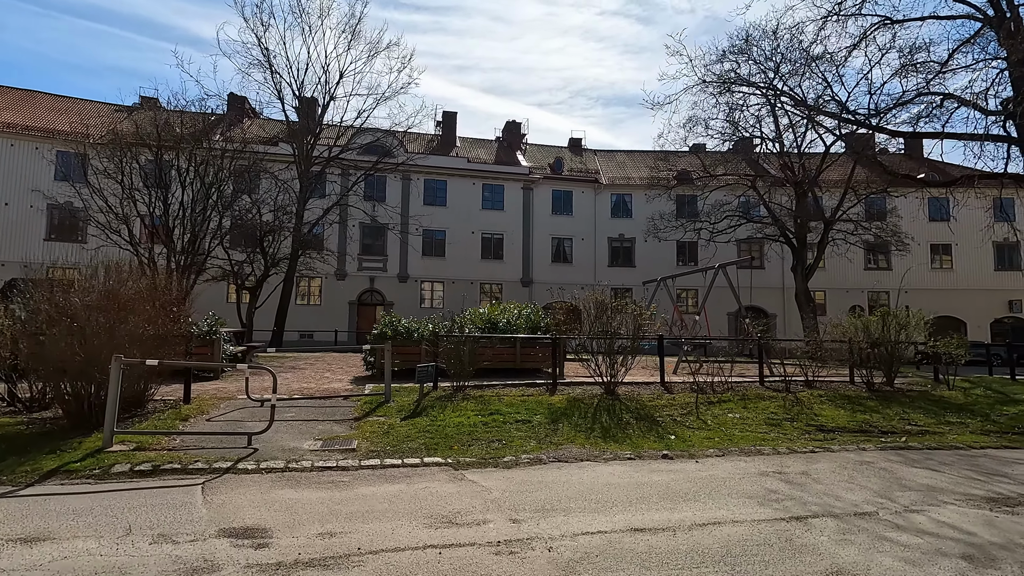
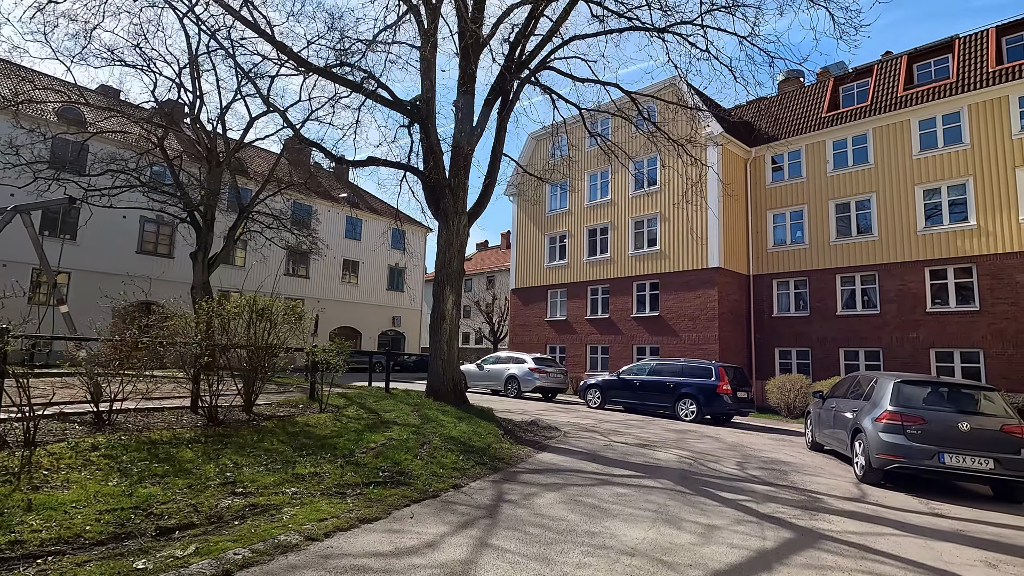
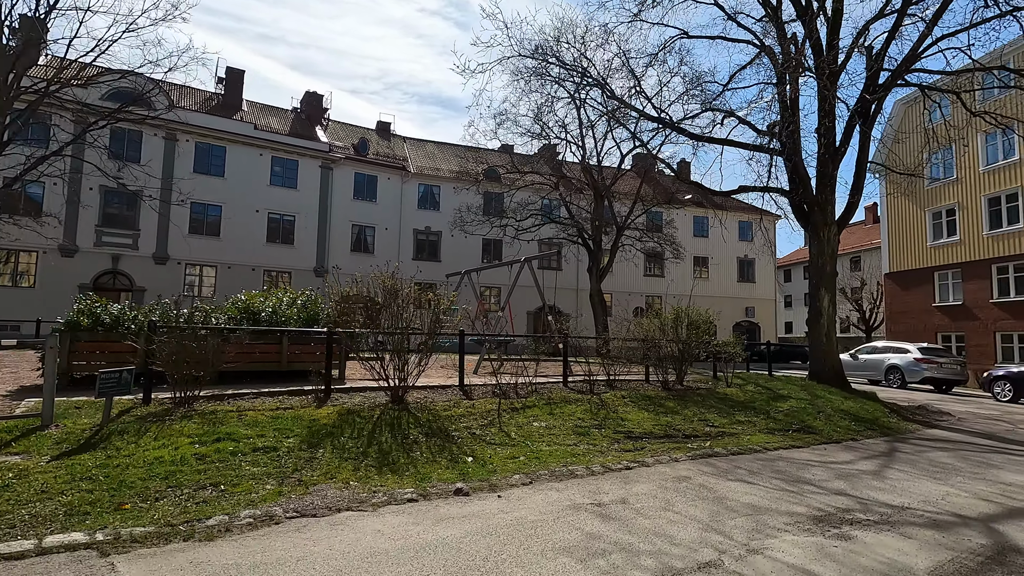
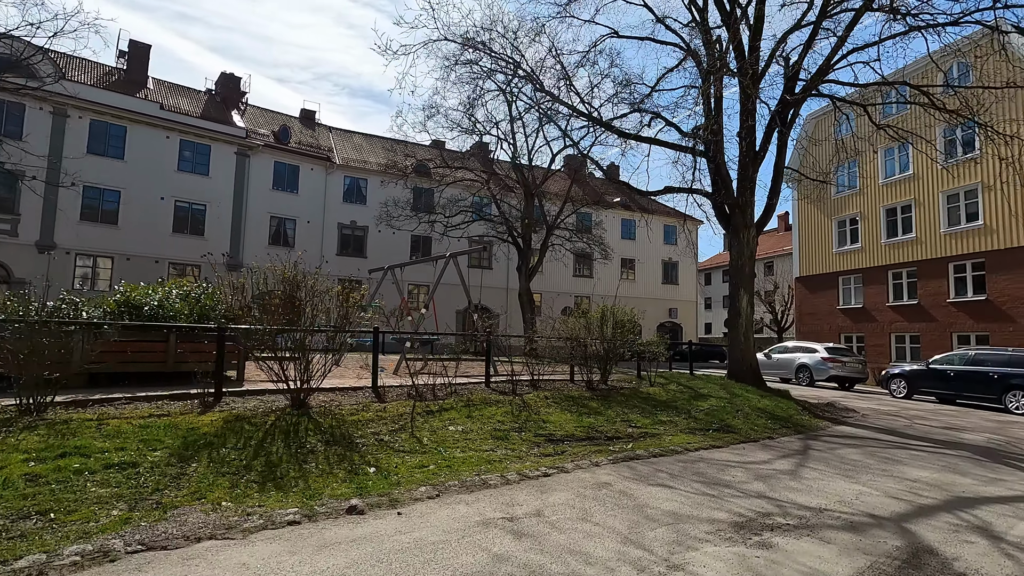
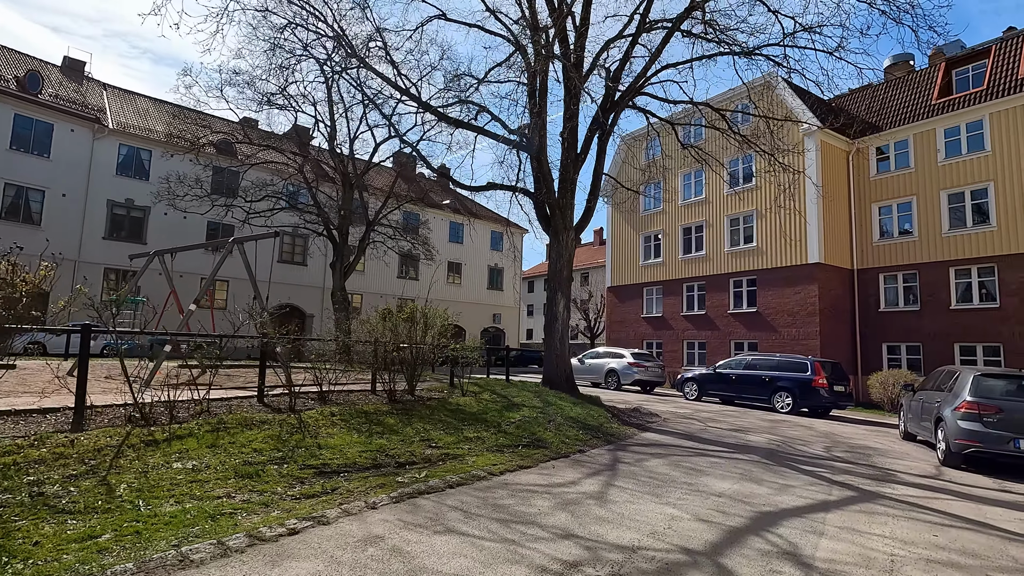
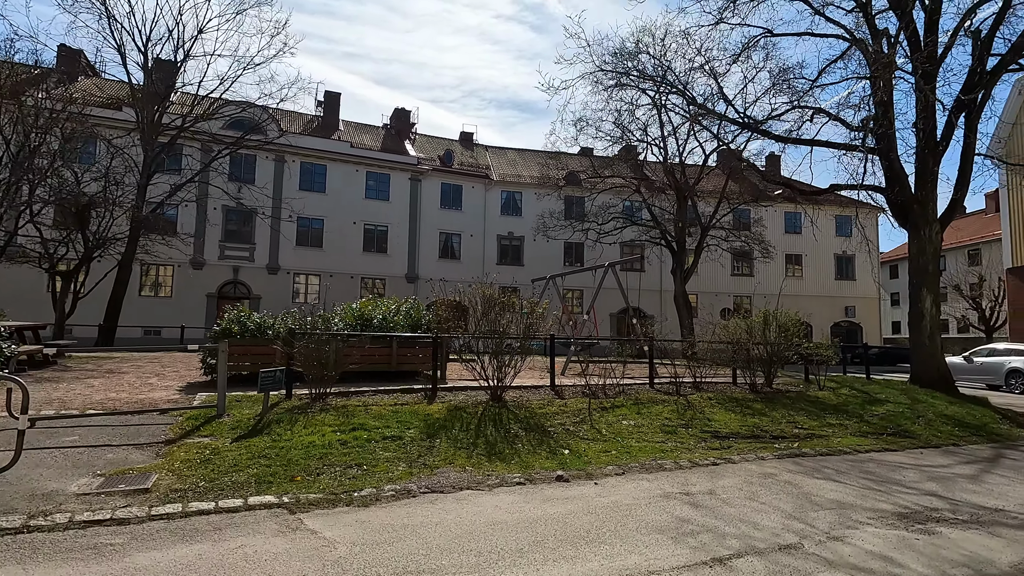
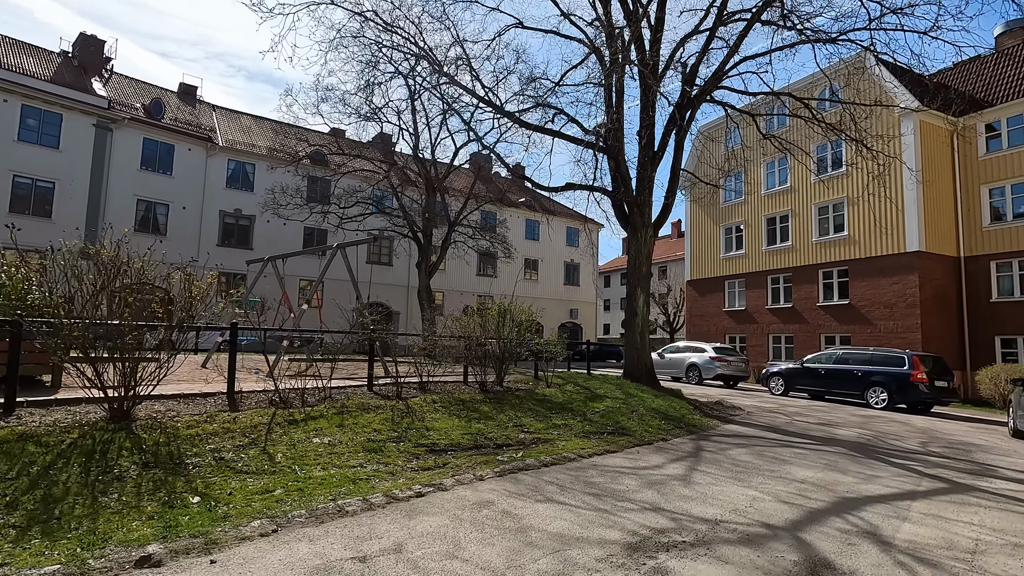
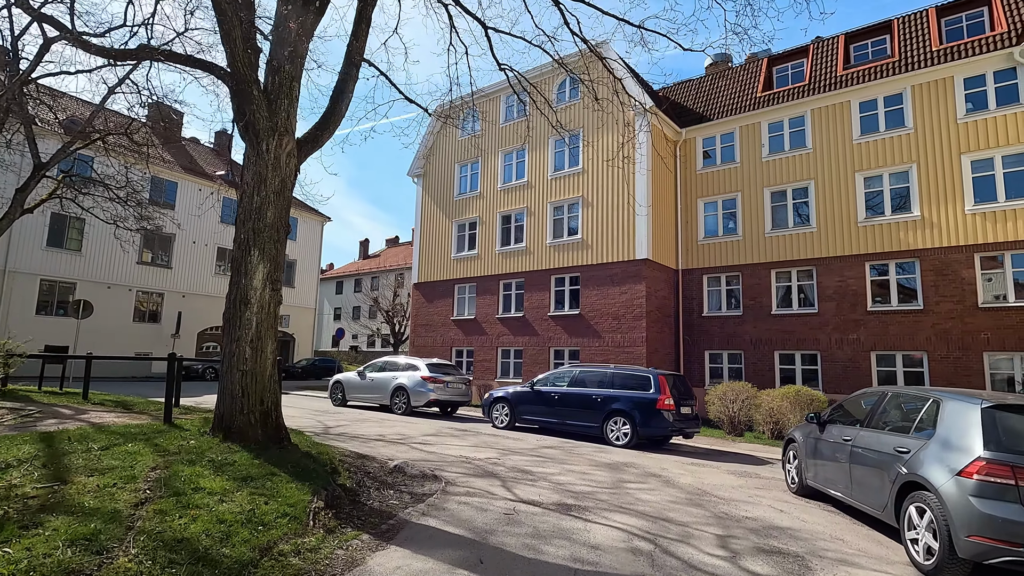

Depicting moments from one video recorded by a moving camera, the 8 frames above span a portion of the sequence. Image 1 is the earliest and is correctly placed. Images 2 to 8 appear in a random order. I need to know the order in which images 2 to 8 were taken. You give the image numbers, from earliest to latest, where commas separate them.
6, 3, 4, 7, 5, 2, 8
